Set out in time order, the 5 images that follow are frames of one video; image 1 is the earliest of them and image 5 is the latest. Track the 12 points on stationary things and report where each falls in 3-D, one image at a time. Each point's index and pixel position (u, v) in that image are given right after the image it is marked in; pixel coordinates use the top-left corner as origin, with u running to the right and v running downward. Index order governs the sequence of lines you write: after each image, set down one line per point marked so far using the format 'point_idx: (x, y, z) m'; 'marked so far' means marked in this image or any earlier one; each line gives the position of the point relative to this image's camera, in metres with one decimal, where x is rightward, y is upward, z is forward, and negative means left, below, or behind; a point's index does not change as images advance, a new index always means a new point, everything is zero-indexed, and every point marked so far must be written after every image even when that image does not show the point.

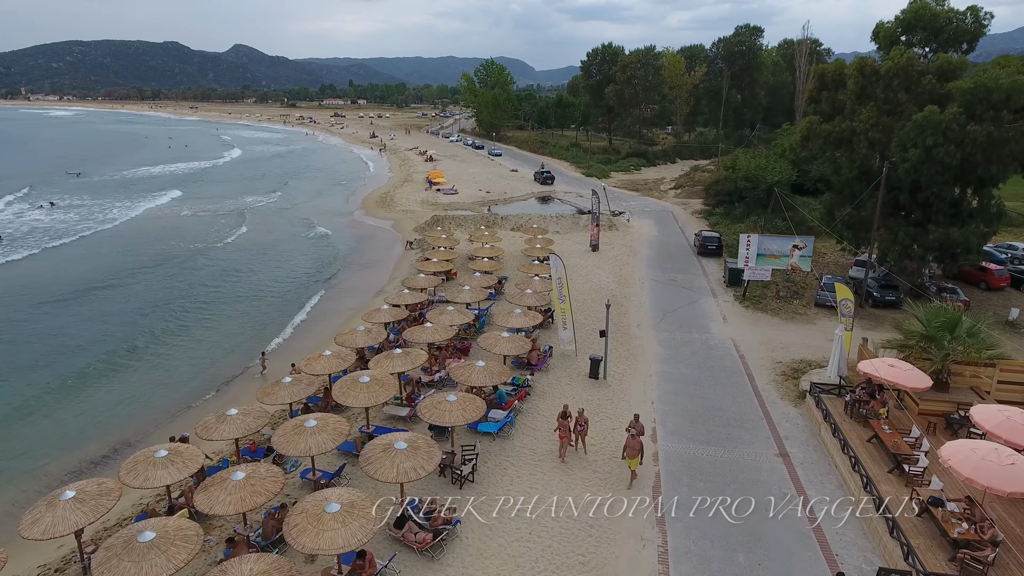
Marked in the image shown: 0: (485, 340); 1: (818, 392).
0: (-0.7, -1.4, +16.6) m
1: (+7.4, -2.5, +15.6) m
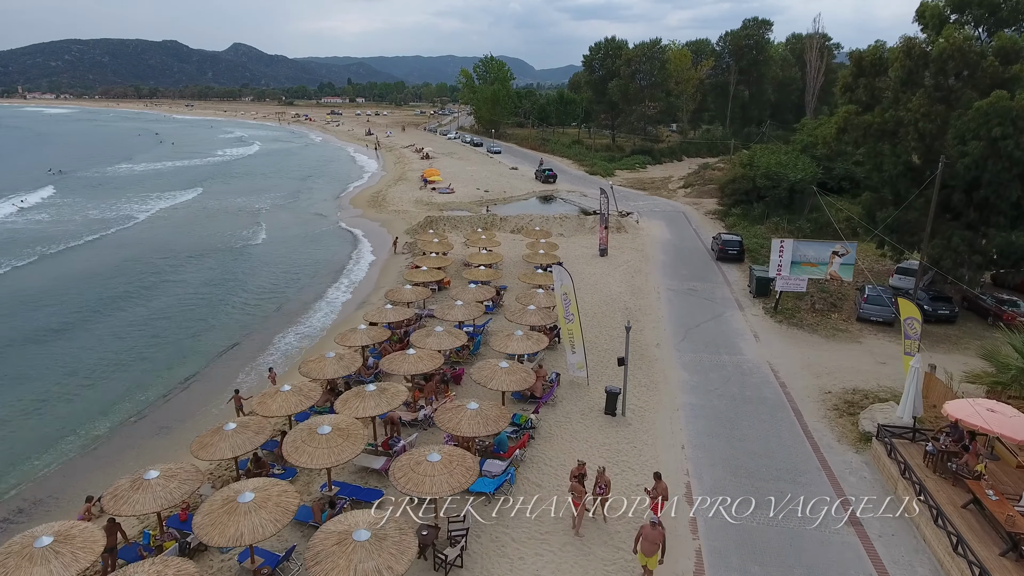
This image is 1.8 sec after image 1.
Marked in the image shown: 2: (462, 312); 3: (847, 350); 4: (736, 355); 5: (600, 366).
0: (-0.7, -1.8, +13.7) m
1: (+7.4, -2.9, +12.7) m
2: (-1.3, -0.7, +17.1) m
3: (+9.7, -1.8, +18.7) m
4: (+6.3, -1.9, +18.2) m
5: (+2.3, -2.1, +16.9) m
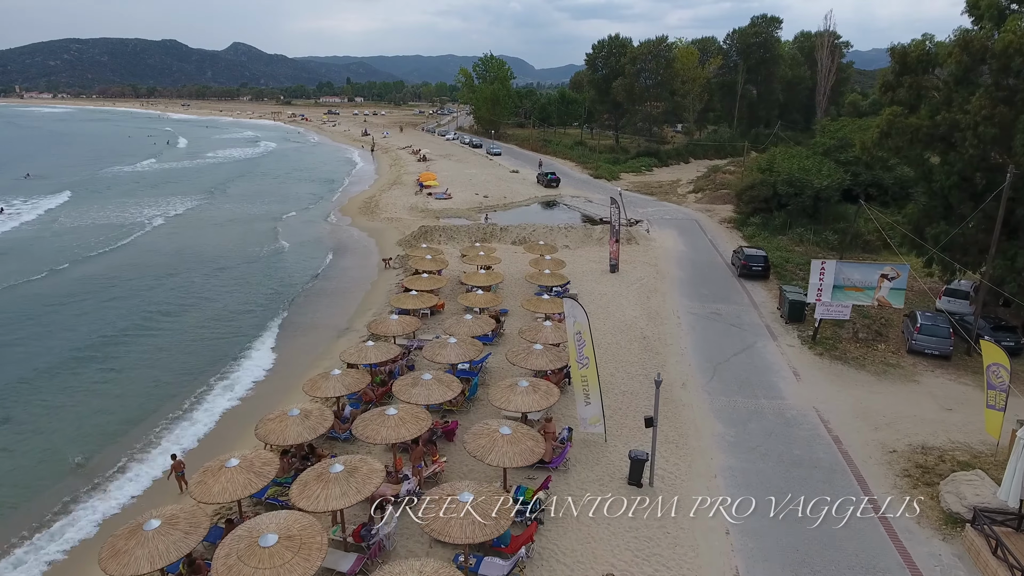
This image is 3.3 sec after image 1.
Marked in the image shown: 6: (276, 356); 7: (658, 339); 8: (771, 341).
0: (-0.7, -2.6, +11.1) m
1: (+7.5, -3.7, +10.1) m
2: (-1.3, -1.5, +14.5) m
3: (+9.8, -2.6, +16.1) m
4: (+6.4, -2.7, +15.6) m
5: (+2.4, -2.9, +14.3) m
6: (-7.3, -2.1, +19.9) m
7: (+4.3, -1.5, +19.2) m
8: (+7.8, -1.6, +19.3) m
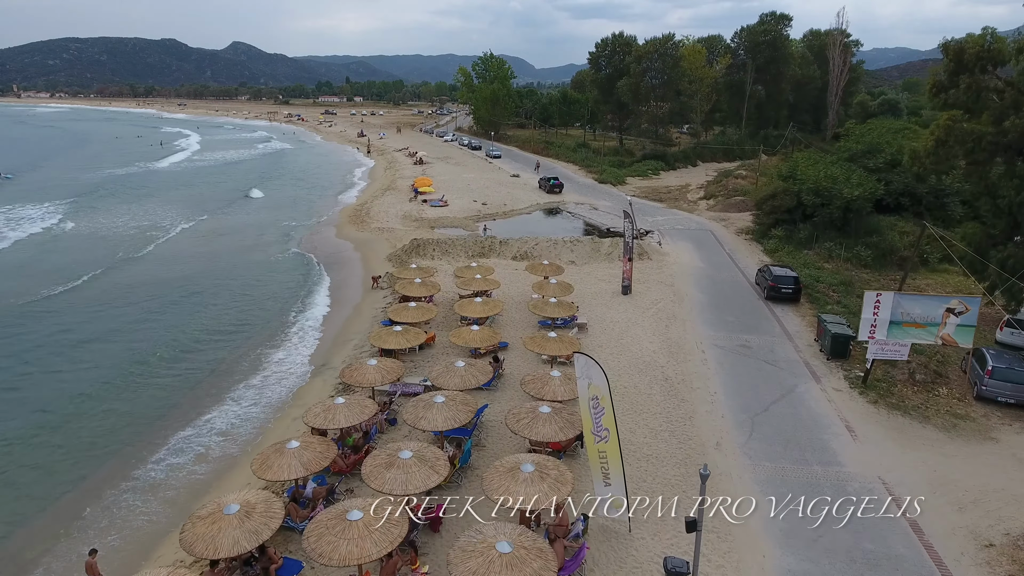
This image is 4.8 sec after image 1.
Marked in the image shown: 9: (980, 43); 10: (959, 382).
0: (-0.6, -3.5, +8.4) m
1: (+7.5, -4.6, +7.4) m
2: (-1.3, -2.3, +11.8) m
3: (+9.8, -3.5, +13.4) m
4: (+6.4, -3.6, +12.9) m
5: (+2.4, -3.8, +11.6) m
6: (-7.3, -3.0, +17.3) m
7: (+4.3, -2.4, +16.5) m
8: (+7.8, -2.4, +16.6) m
9: (+13.5, +7.1, +18.6) m
10: (+11.4, -2.4, +16.3) m
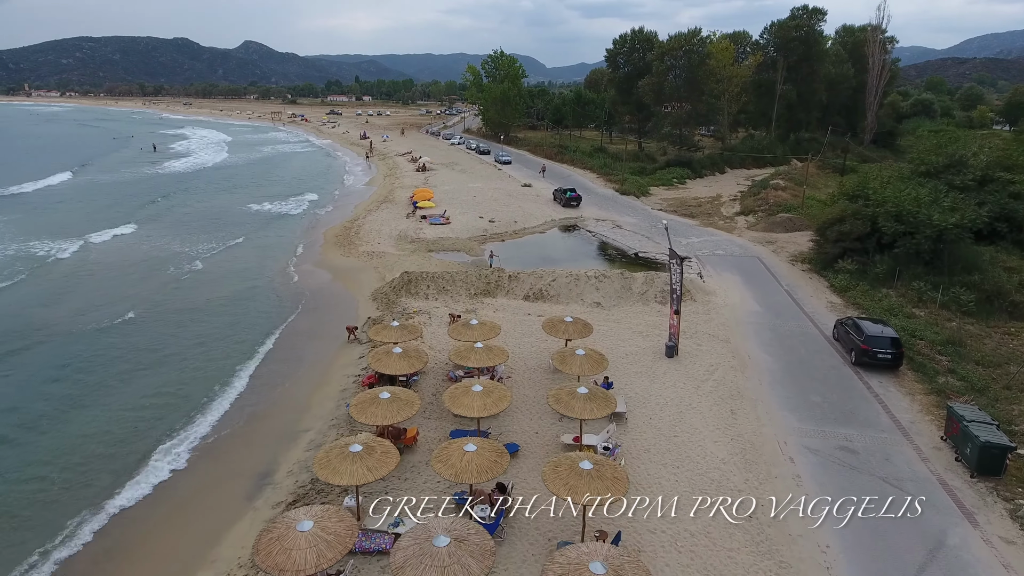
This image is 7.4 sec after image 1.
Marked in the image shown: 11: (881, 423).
0: (-0.5, -5.2, +3.2) m
1: (+7.6, -6.3, +2.2) m
2: (-1.1, -4.0, +6.7) m
3: (+10.0, -5.2, +8.1) m
4: (+6.6, -5.3, +7.6) m
5: (+2.5, -5.5, +6.4) m
6: (-7.1, -4.6, +12.2) m
7: (+4.6, -4.1, +11.3) m
8: (+8.0, -4.2, +11.3) m
9: (+13.8, +5.3, +13.2) m
10: (+11.6, -4.1, +11.0) m
11: (+8.4, -3.0, +14.7) m
